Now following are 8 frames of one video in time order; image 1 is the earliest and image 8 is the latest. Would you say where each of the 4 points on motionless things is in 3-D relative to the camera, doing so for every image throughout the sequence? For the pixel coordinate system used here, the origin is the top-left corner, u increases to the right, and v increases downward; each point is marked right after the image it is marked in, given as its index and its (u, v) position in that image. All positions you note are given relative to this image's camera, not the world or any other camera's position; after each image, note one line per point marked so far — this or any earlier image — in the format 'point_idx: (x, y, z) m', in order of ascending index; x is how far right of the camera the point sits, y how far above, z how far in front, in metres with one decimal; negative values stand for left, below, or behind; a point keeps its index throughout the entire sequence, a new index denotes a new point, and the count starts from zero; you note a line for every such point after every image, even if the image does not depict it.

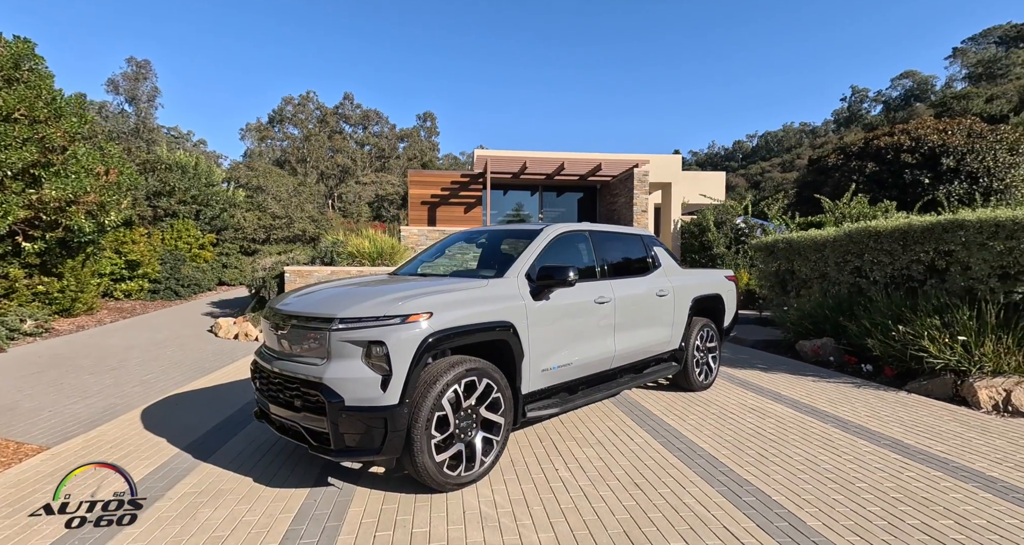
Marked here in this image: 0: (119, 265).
0: (-10.5, +0.2, +12.6) m
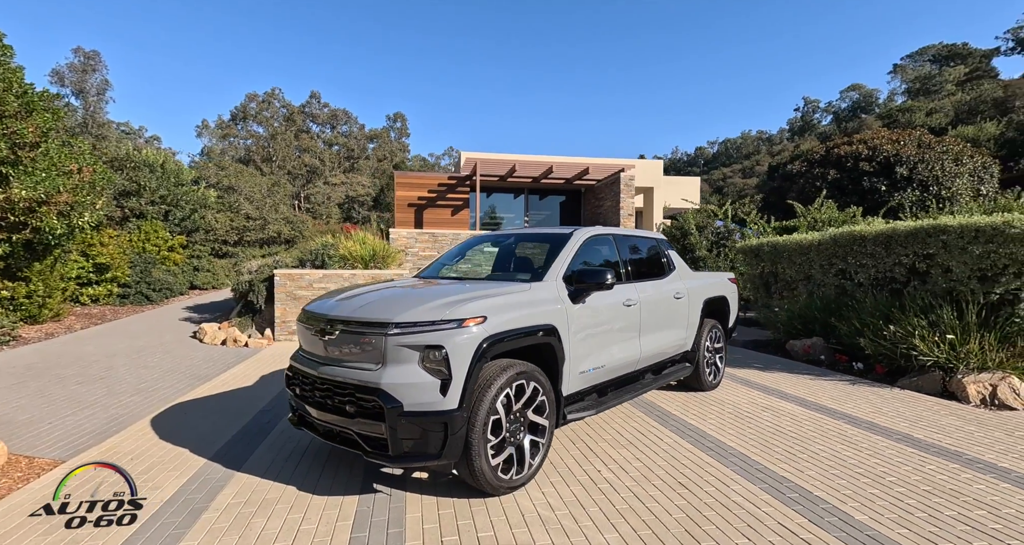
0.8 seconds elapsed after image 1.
0: (-10.8, +0.1, +11.9) m
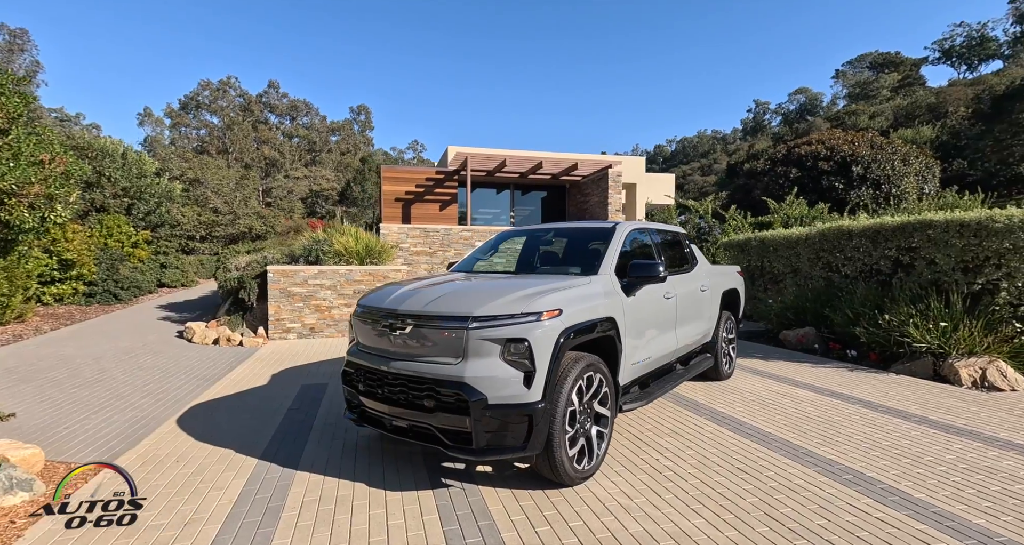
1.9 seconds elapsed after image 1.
0: (-10.9, +0.2, +11.1) m
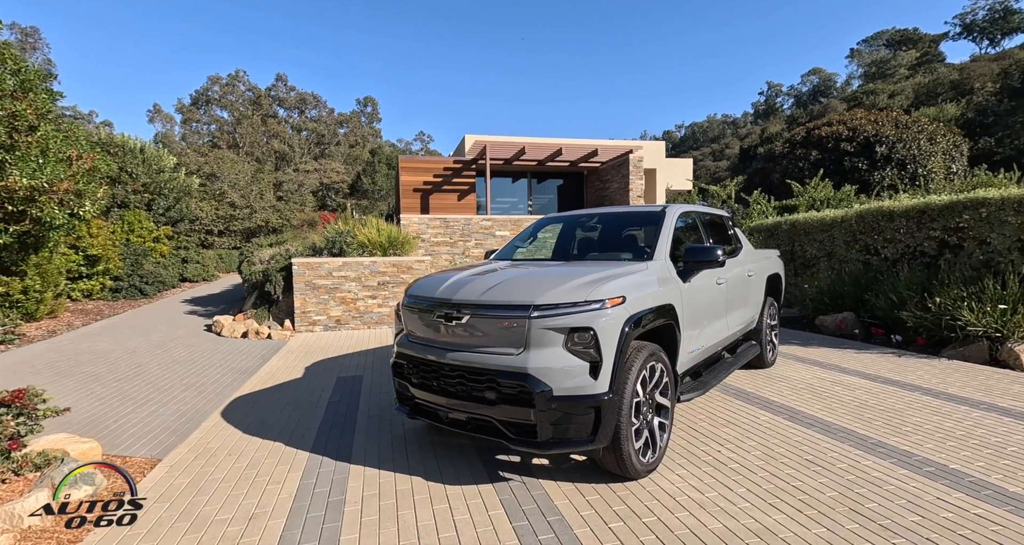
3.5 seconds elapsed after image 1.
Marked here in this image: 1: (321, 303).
0: (-10.4, +0.3, +11.2) m
1: (-3.7, -0.6, +9.1) m
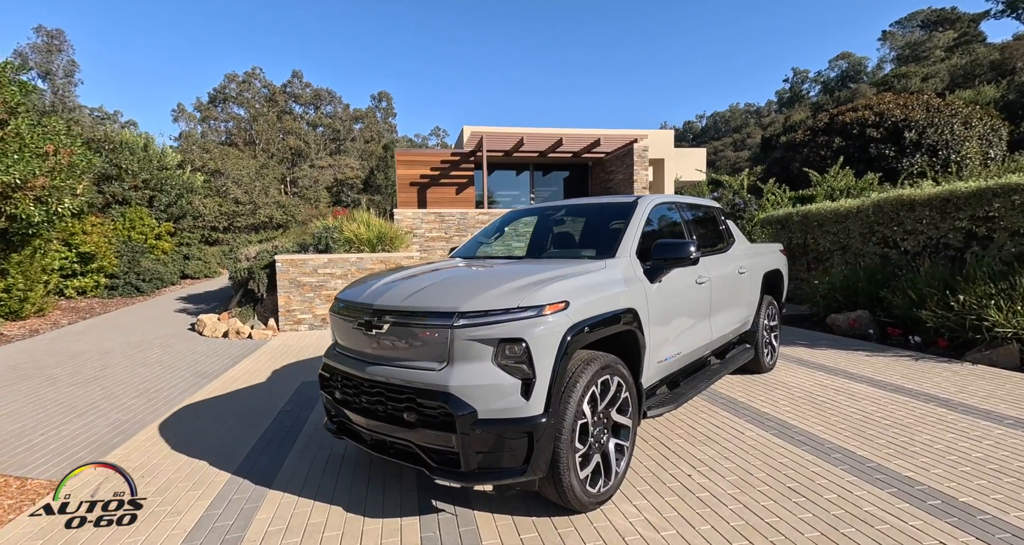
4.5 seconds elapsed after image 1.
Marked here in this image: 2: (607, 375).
0: (-10.5, +0.3, +11.1) m
1: (-3.9, -0.5, +8.8) m
2: (+0.6, -0.6, +2.8) m
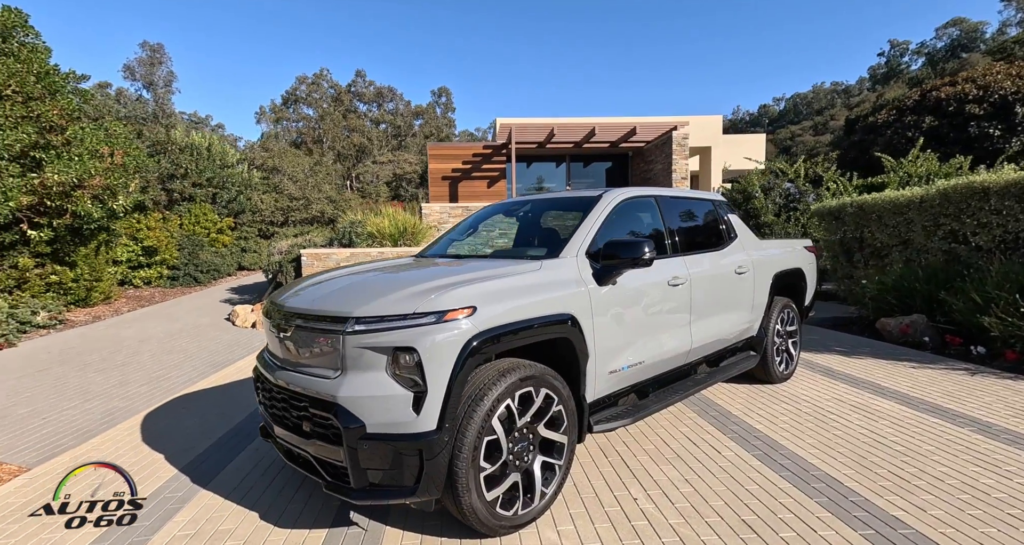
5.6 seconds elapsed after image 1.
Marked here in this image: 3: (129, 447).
0: (-9.8, +0.5, +12.2) m
1: (-3.6, -0.4, +9.1) m
2: (+0.1, -0.6, +2.6) m
3: (-3.0, -1.4, +3.7) m
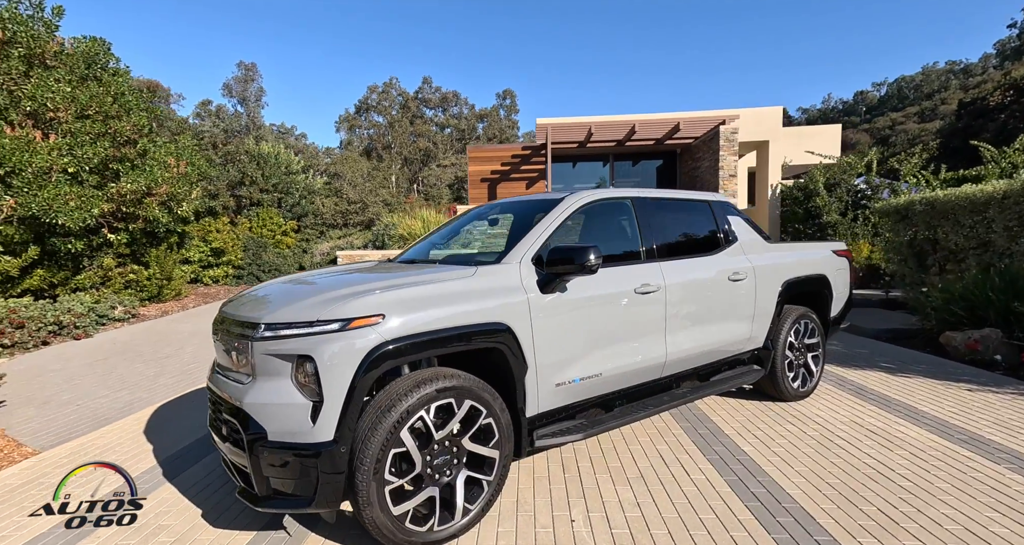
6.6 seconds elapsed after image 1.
0: (-8.7, +0.5, +13.4) m
1: (-3.0, -0.5, +9.4) m
2: (-0.3, -0.7, +2.5) m
3: (-3.3, -1.4, +4.0) m
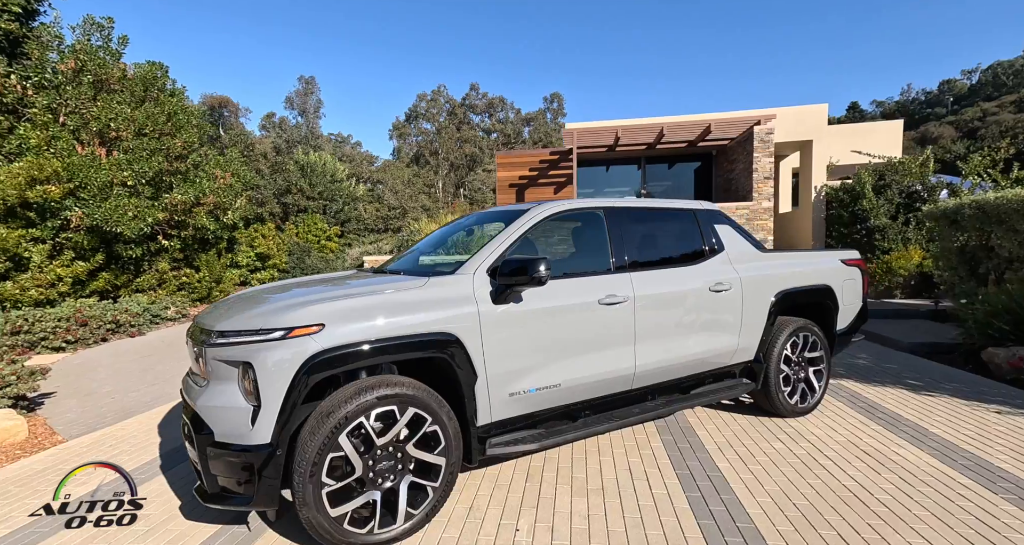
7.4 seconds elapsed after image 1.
0: (-7.9, +0.4, +14.3) m
1: (-2.6, -0.6, +9.7) m
2: (-0.7, -0.7, +2.5) m
3: (-3.4, -1.4, +4.4) m
